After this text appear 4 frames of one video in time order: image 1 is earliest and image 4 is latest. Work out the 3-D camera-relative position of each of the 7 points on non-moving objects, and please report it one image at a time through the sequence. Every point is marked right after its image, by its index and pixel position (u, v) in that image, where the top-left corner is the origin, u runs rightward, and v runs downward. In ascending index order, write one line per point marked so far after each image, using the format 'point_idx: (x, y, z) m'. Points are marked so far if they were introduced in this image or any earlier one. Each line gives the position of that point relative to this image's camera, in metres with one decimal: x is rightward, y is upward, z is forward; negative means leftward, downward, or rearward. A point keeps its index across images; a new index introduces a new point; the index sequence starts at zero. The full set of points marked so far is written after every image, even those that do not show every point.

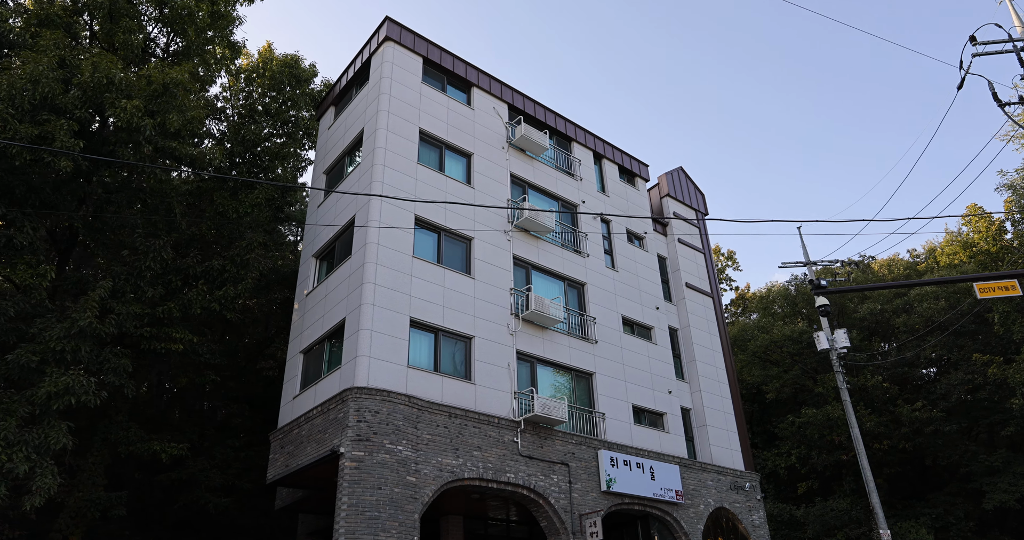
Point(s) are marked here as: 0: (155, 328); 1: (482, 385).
0: (-9.7, -1.6, +19.5) m
1: (-0.8, -3.2, +19.7) m
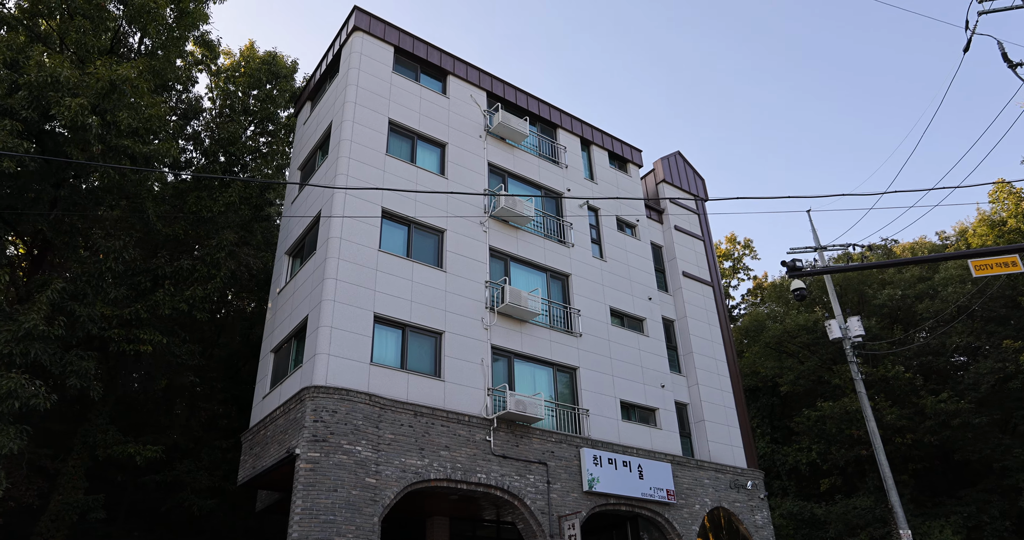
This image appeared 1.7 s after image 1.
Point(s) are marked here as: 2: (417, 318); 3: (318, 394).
0: (-10.5, -1.6, +19.2) m
1: (-1.6, -3.0, +19.0) m
2: (-2.6, -1.3, +19.2) m
3: (-4.5, -2.9, +16.5) m
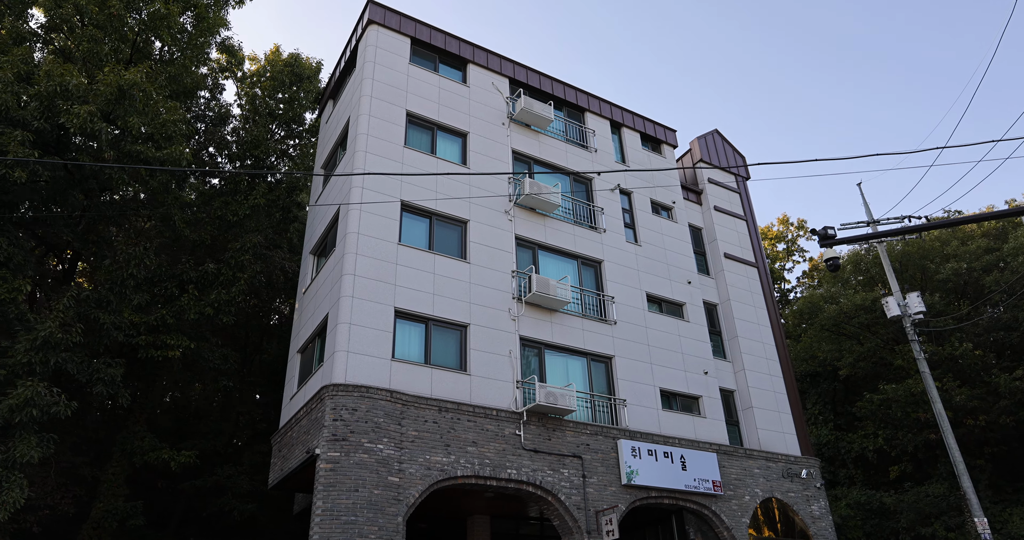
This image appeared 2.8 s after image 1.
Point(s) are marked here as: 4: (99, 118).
0: (-9.8, -1.8, +19.3) m
1: (-0.9, -2.7, +18.3) m
2: (-1.9, -1.1, +18.6) m
3: (-3.9, -2.8, +16.1) m
4: (-9.9, +3.7, +17.0) m
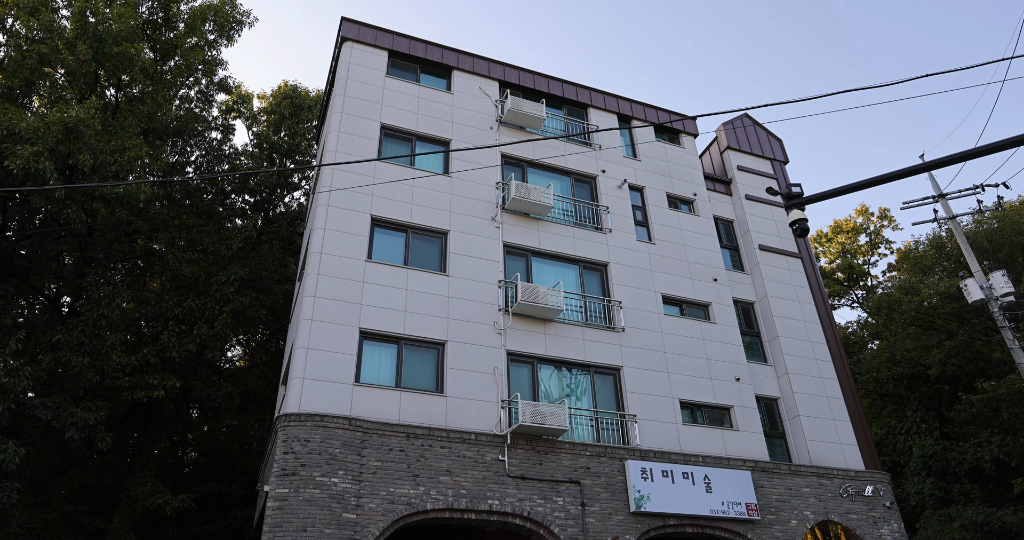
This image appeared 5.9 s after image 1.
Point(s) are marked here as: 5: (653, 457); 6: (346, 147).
0: (-10.0, -2.8, +18.8) m
1: (-1.3, -2.9, +16.6) m
2: (-2.4, -1.4, +17.1) m
3: (-4.6, -3.2, +14.9) m
4: (-11.0, +2.6, +16.9) m
5: (+3.5, -4.6, +17.5) m
6: (-4.5, +3.3, +19.4) m
